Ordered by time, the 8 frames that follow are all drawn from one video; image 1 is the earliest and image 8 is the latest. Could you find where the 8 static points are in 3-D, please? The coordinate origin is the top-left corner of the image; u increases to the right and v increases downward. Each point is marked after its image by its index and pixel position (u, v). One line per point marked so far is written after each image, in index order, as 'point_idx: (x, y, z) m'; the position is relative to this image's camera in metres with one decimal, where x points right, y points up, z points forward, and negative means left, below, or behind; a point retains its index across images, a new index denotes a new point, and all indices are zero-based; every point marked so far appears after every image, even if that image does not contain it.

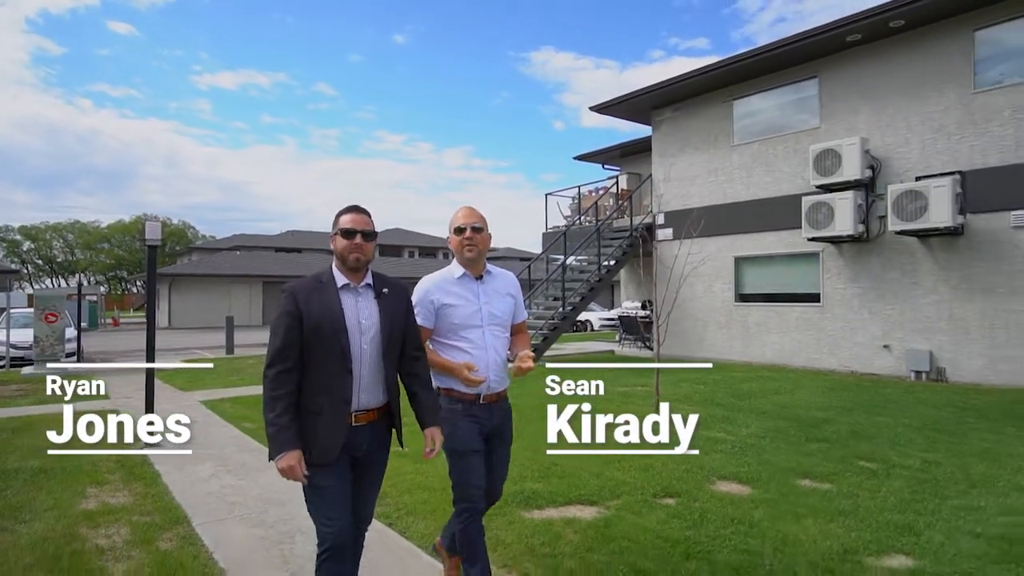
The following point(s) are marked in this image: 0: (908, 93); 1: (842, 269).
0: (+6.8, +3.4, +10.6) m
1: (+6.1, +0.4, +11.3) m
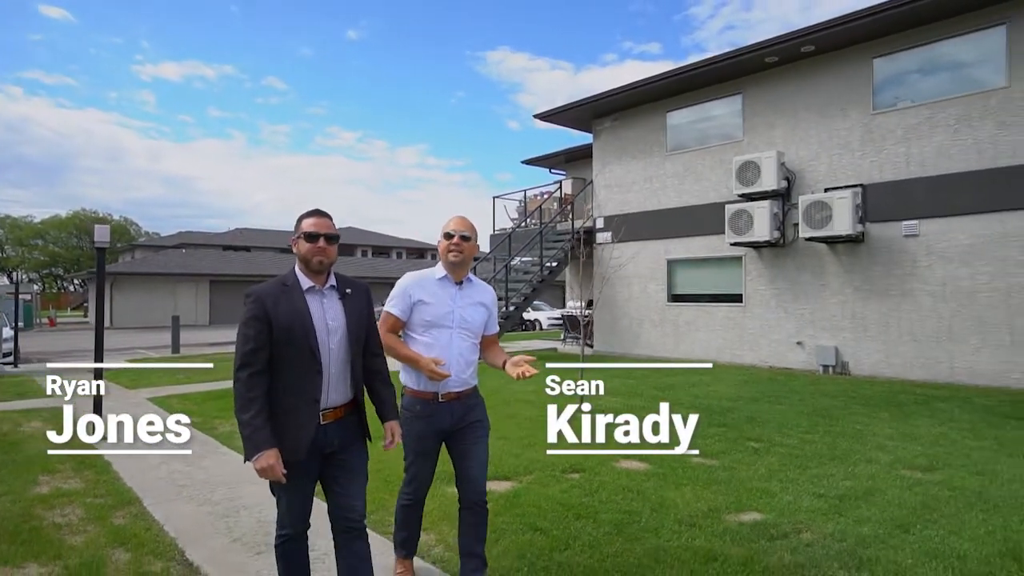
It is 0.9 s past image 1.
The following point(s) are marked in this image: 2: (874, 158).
0: (+5.8, +3.3, +11.6) m
1: (+5.0, +0.3, +12.2) m
2: (+6.4, +2.3, +10.8) m
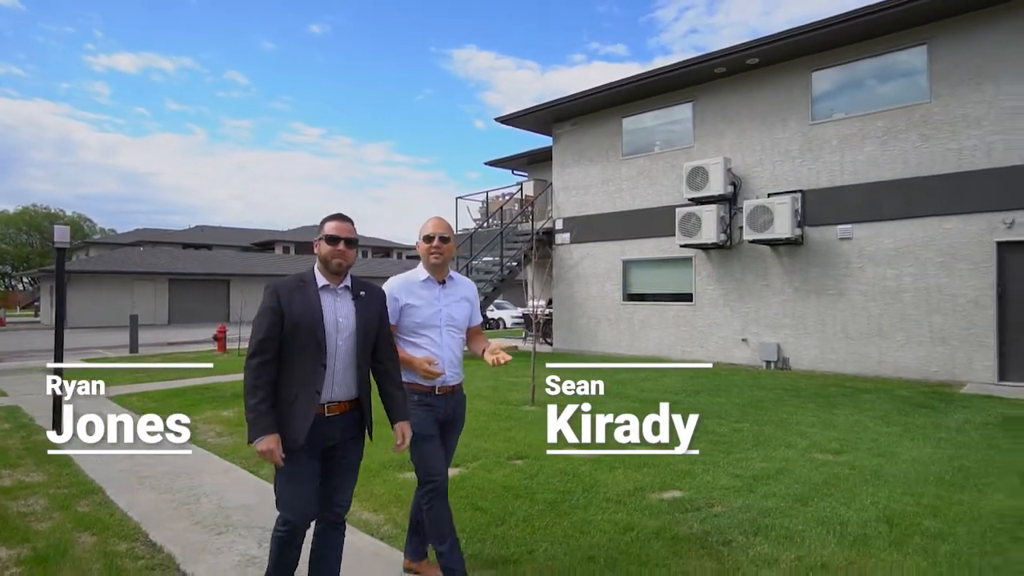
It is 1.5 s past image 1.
0: (+5.0, +3.3, +12.2) m
1: (+4.2, +0.3, +12.8) m
2: (+5.6, +2.3, +11.5) m
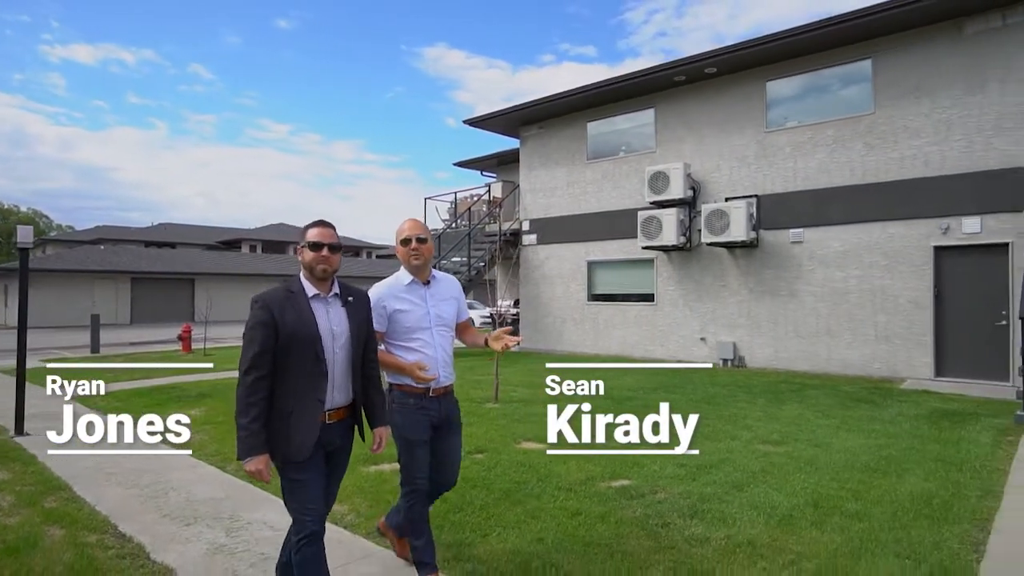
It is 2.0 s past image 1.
0: (+4.3, +3.3, +12.7) m
1: (+3.5, +0.3, +13.3) m
2: (+5.0, +2.3, +12.0) m
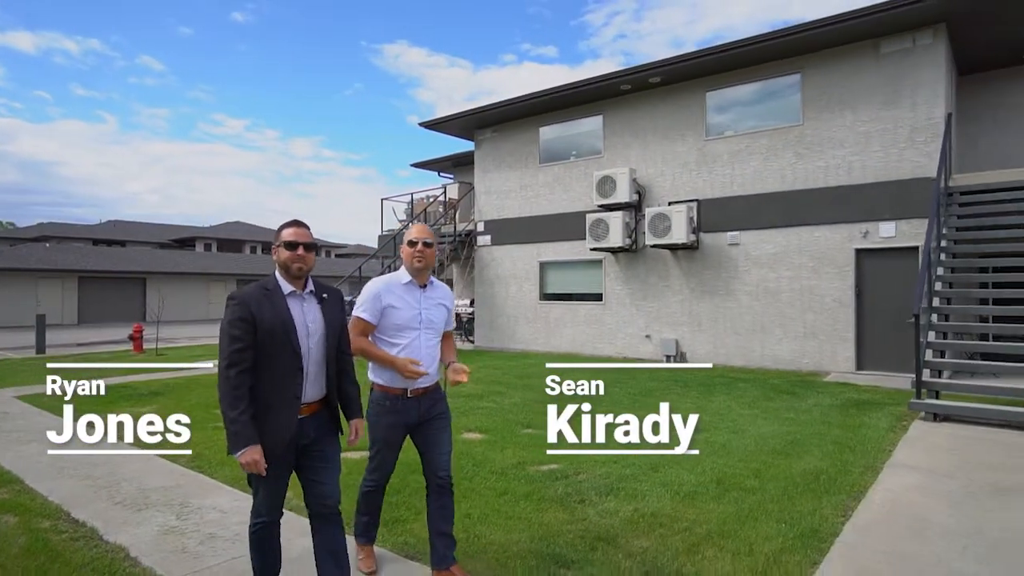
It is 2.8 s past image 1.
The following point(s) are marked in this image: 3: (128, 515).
0: (+3.3, +3.3, +13.3) m
1: (+2.4, +0.3, +13.8) m
2: (+4.0, +2.3, +12.7) m
3: (-2.5, -1.5, +4.1) m
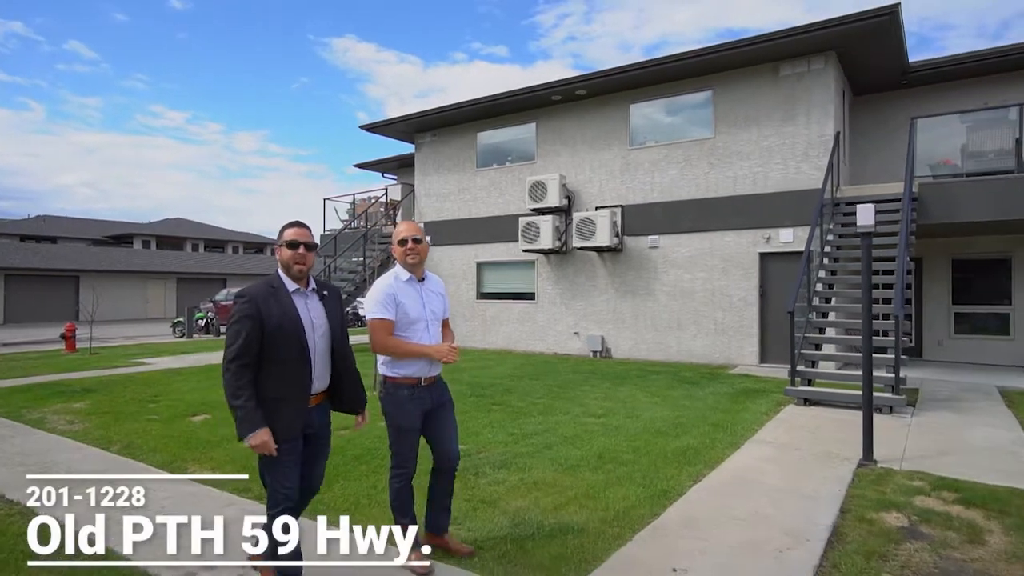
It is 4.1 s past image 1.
0: (+1.8, +3.3, +14.1) m
1: (+0.9, +0.3, +14.6) m
2: (+2.6, +2.3, +13.6) m
3: (-3.3, -1.5, +4.5) m
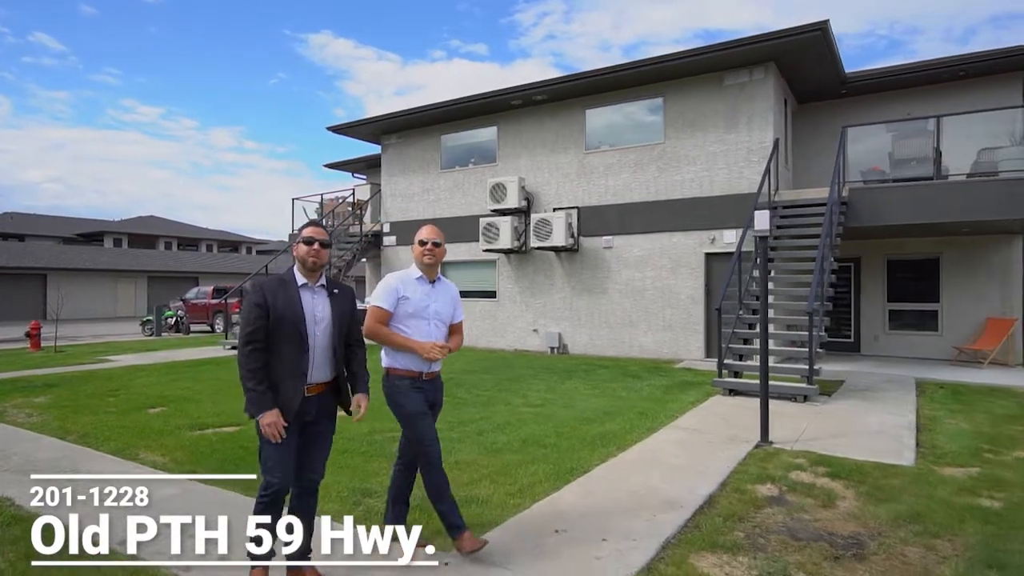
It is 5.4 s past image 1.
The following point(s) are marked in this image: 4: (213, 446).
0: (+0.9, +3.4, +14.6) m
1: (-0.1, +0.4, +15.1) m
2: (+1.7, +2.3, +14.1) m
3: (-3.9, -1.5, +4.8) m
4: (-2.8, -1.5, +5.8) m
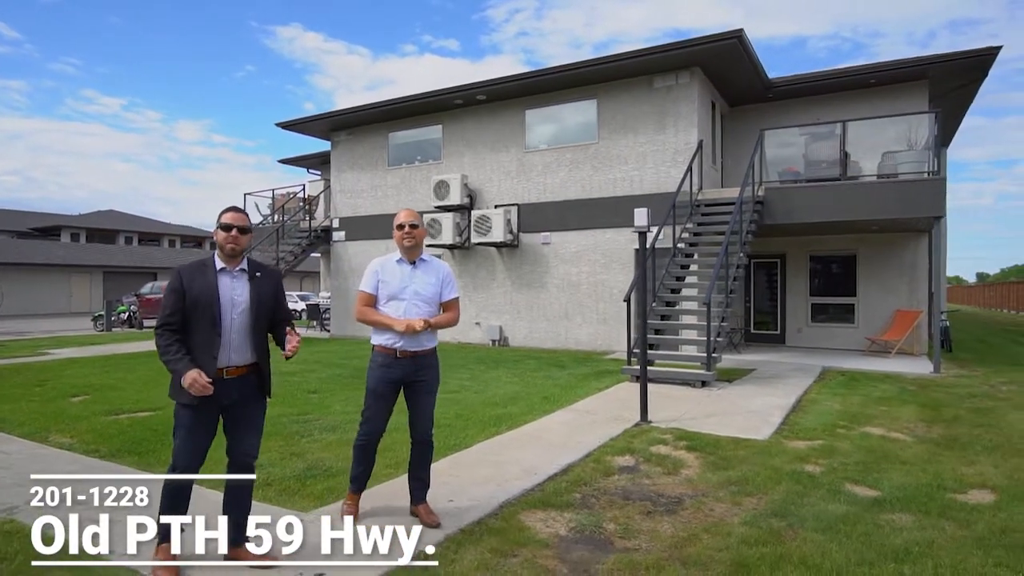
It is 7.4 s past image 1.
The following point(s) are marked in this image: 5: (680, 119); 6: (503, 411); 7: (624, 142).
0: (-0.5, +3.5, +15.1) m
1: (-1.5, +0.5, +15.5) m
2: (+0.3, +2.5, +14.6) m
3: (-4.9, -1.4, +5.1) m
4: (-3.8, -1.4, +6.1) m
5: (+3.5, +3.5, +12.7) m
6: (-0.2, -1.4, +6.9) m
7: (+2.4, +3.2, +13.4) m
